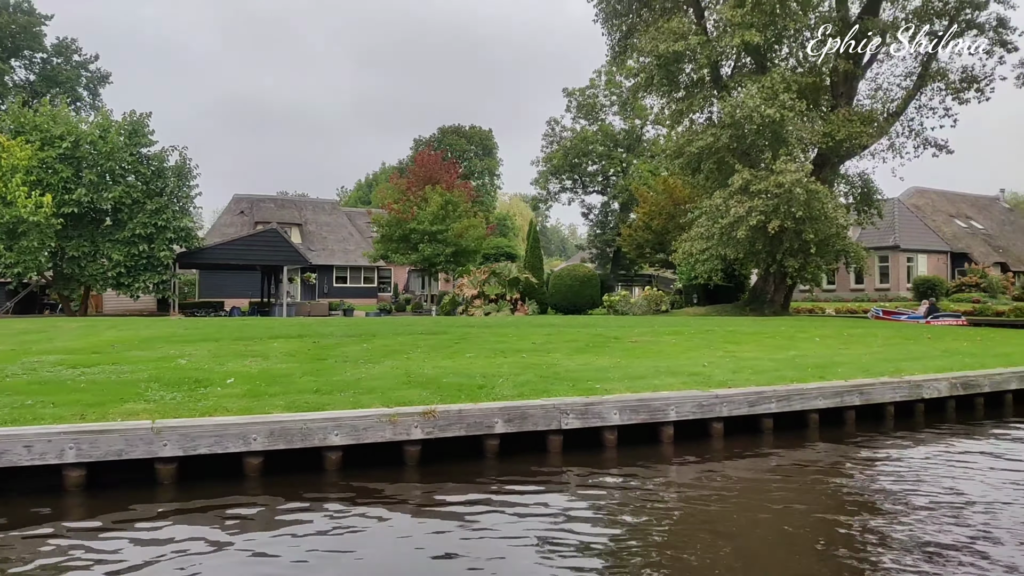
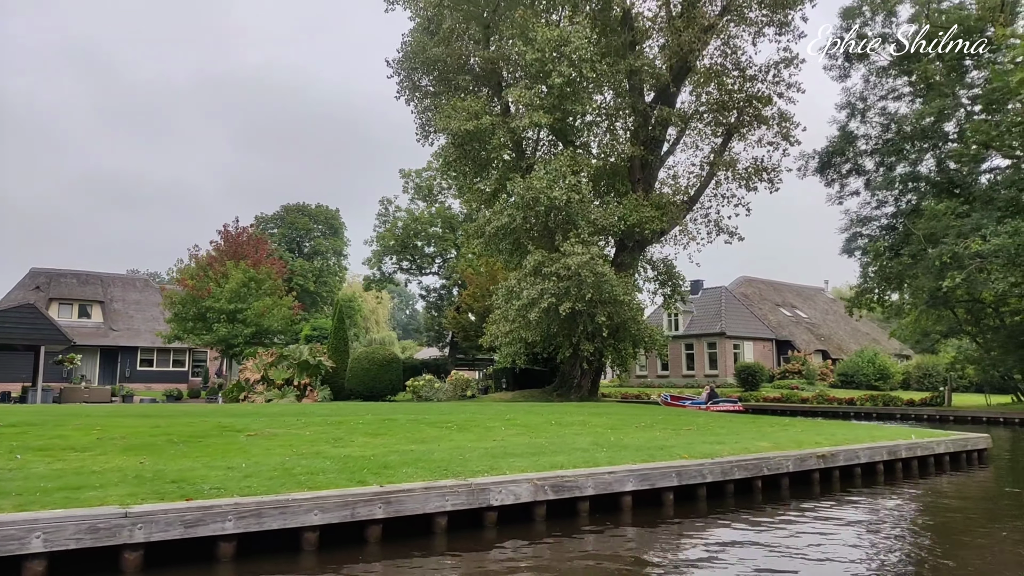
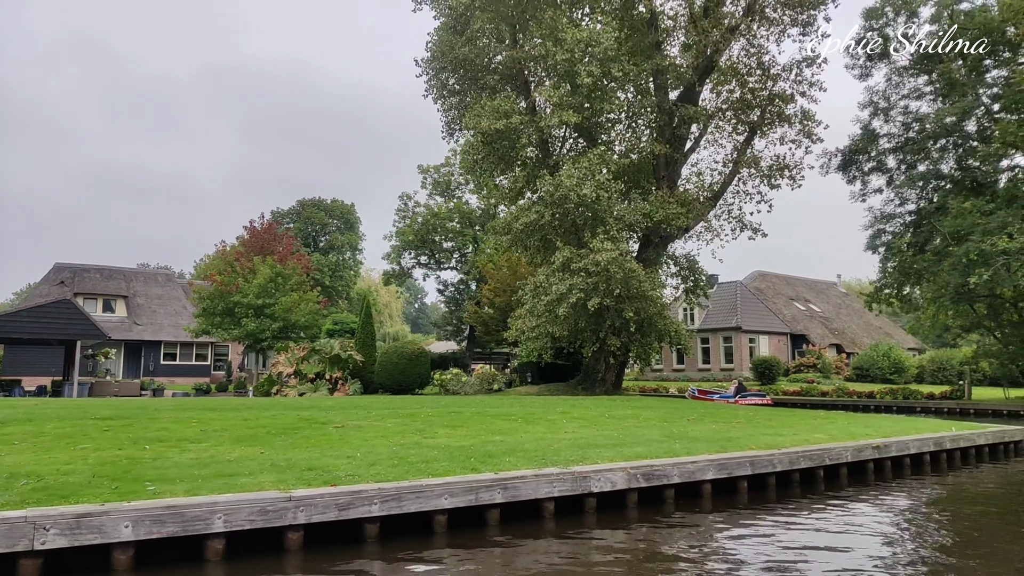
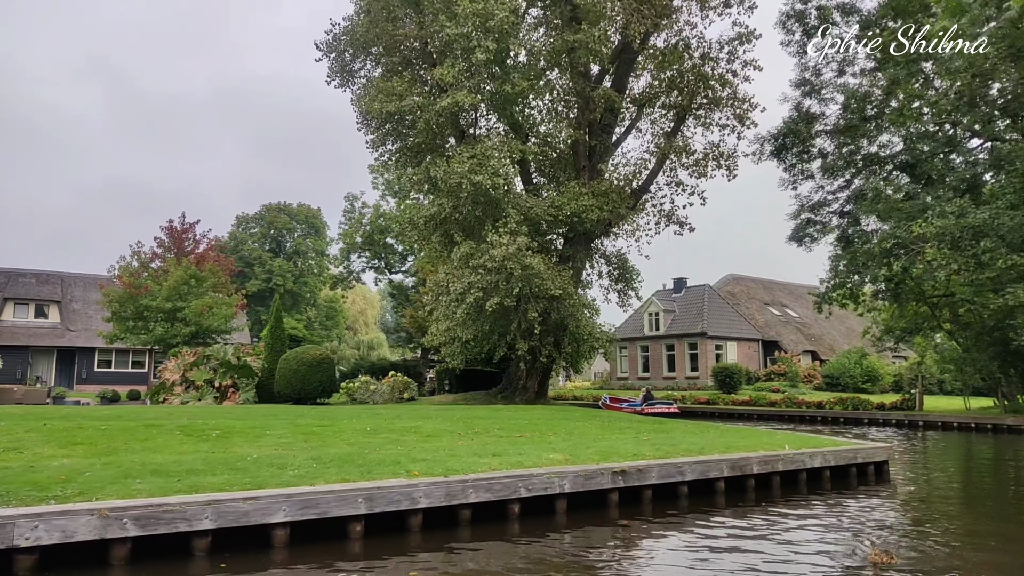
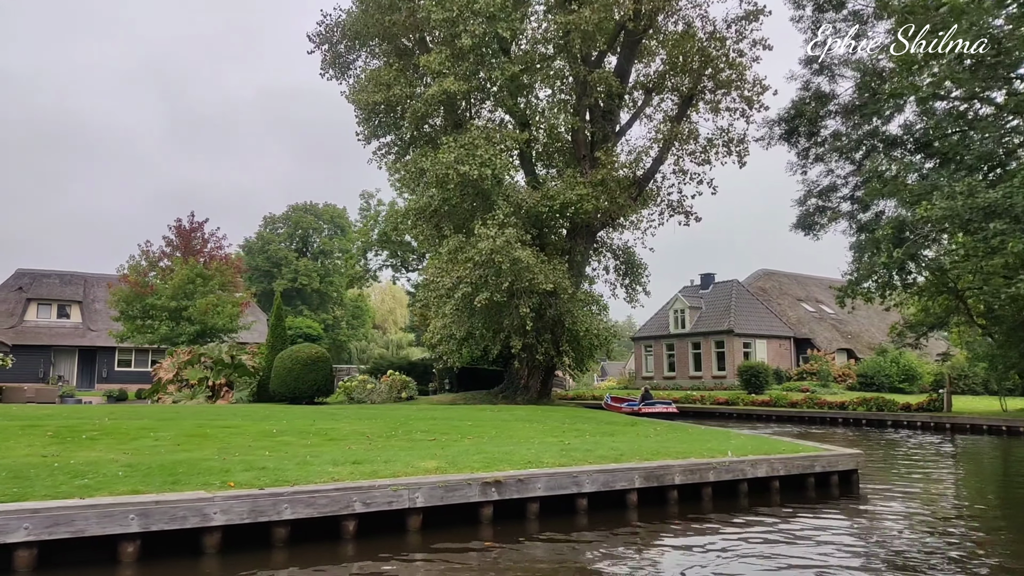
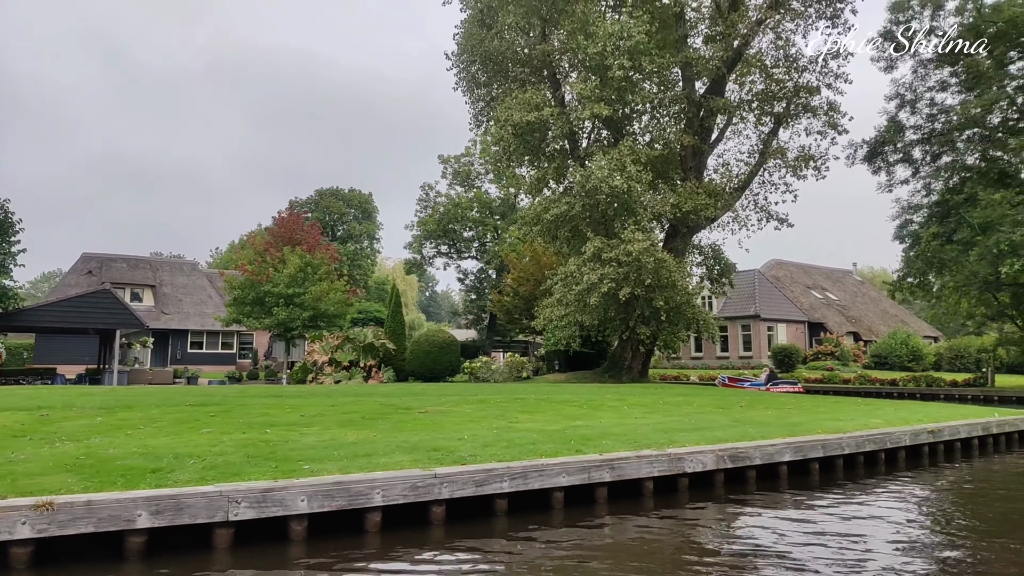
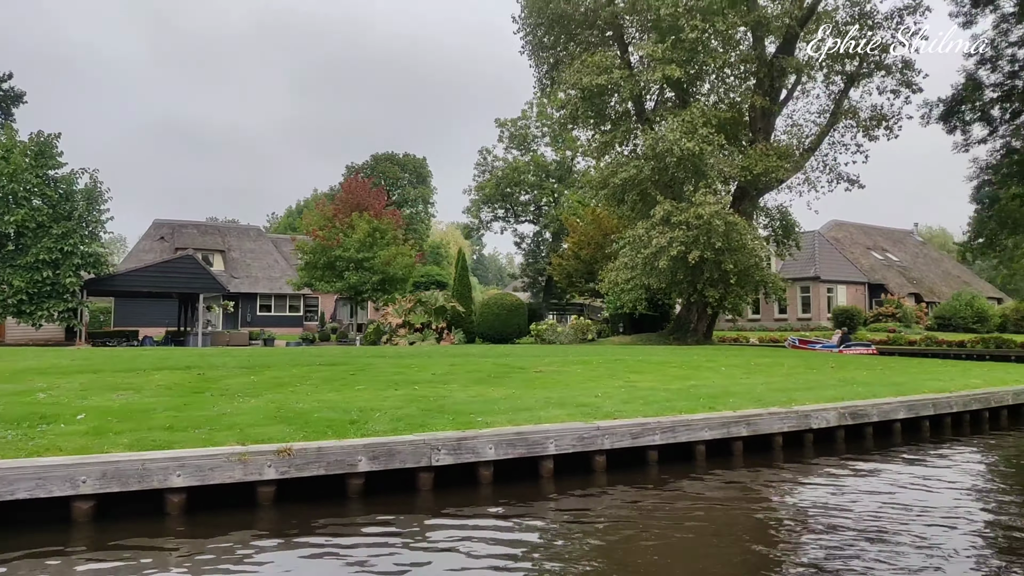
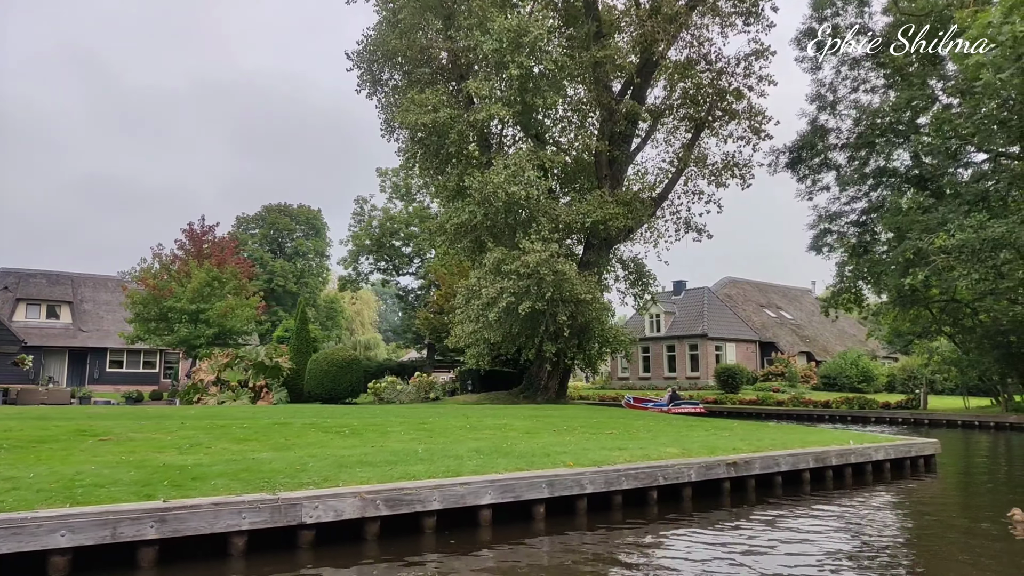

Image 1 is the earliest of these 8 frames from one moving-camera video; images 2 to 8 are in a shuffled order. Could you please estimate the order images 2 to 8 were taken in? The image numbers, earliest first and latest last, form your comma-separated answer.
7, 6, 3, 2, 8, 4, 5
